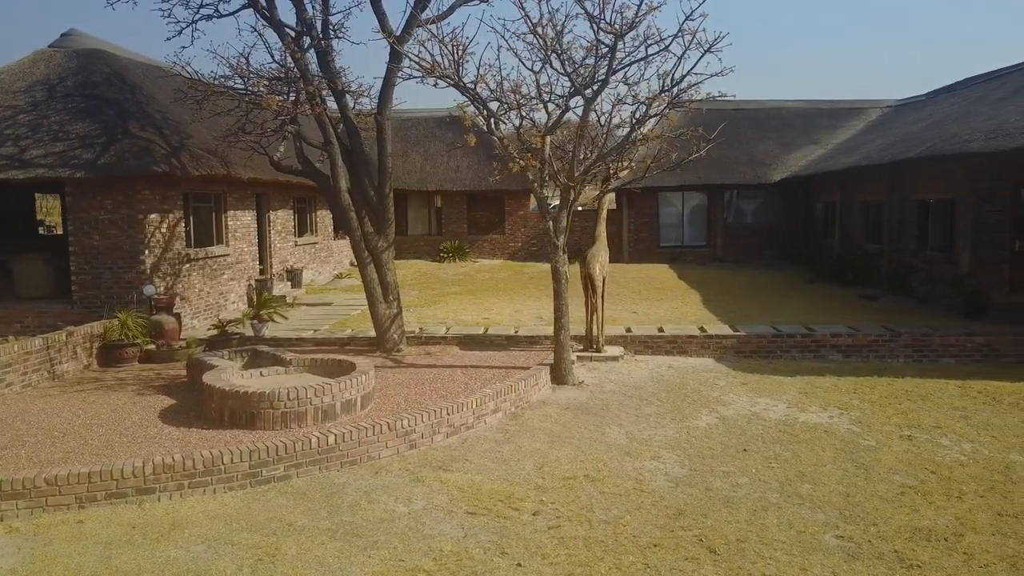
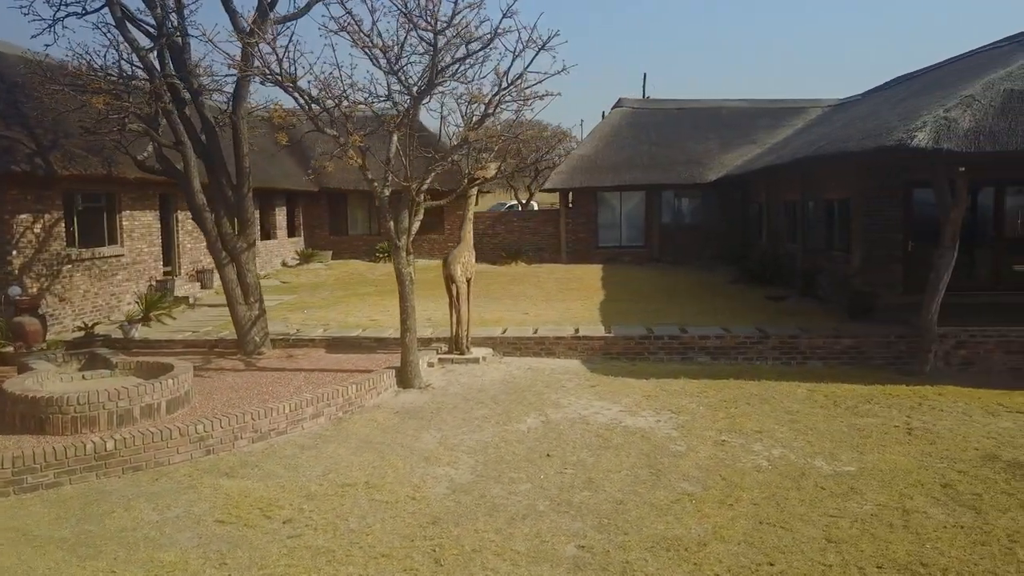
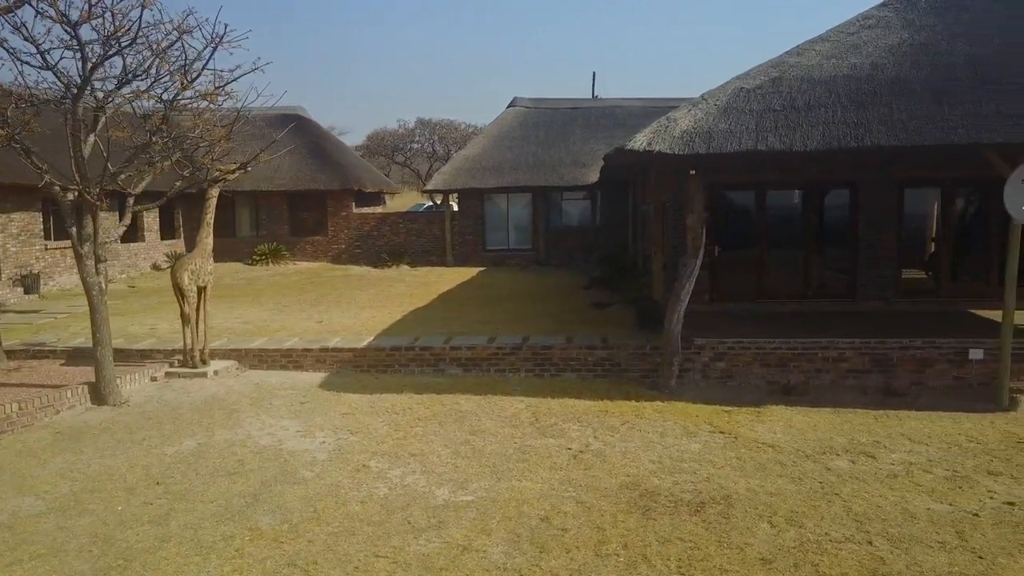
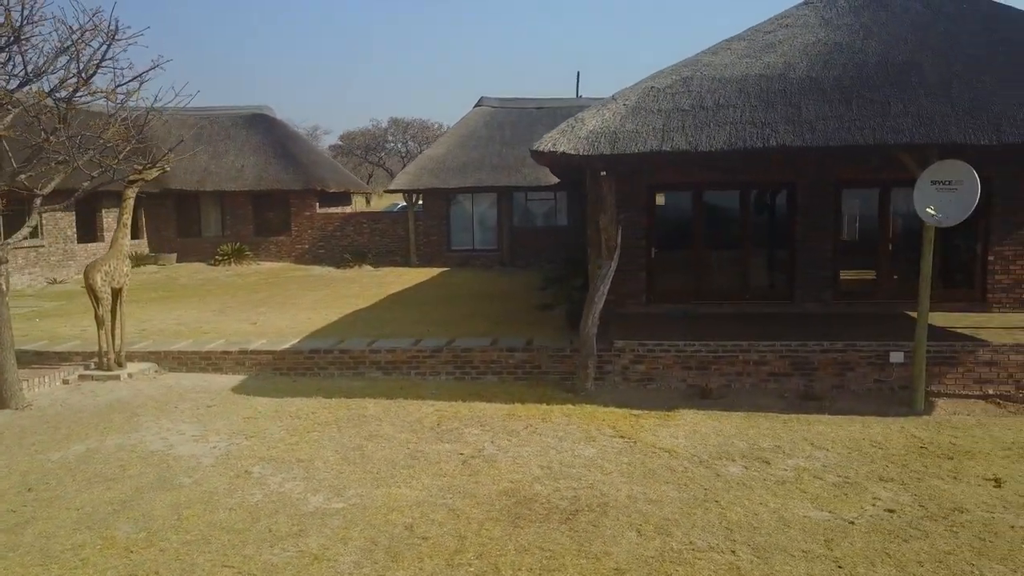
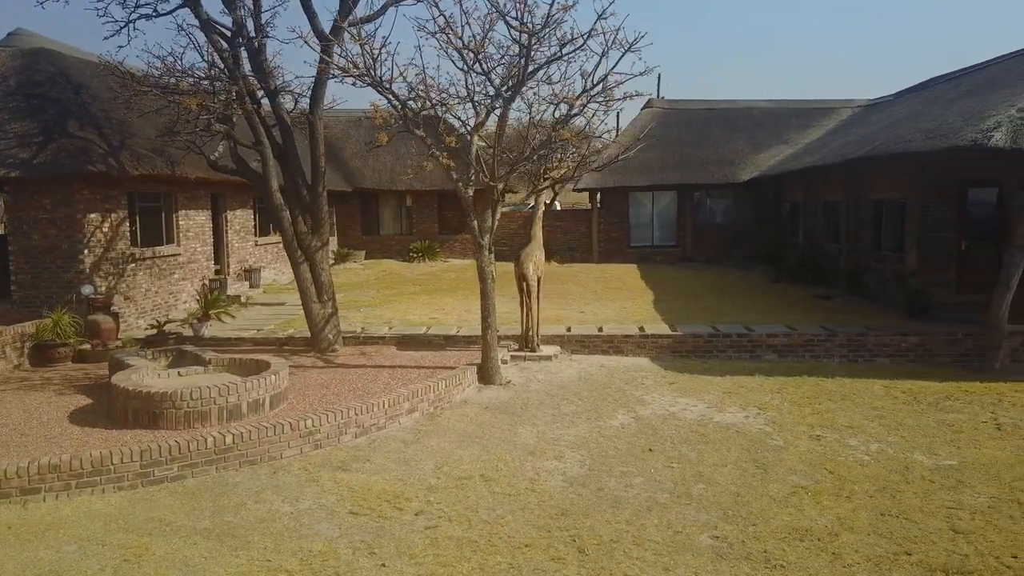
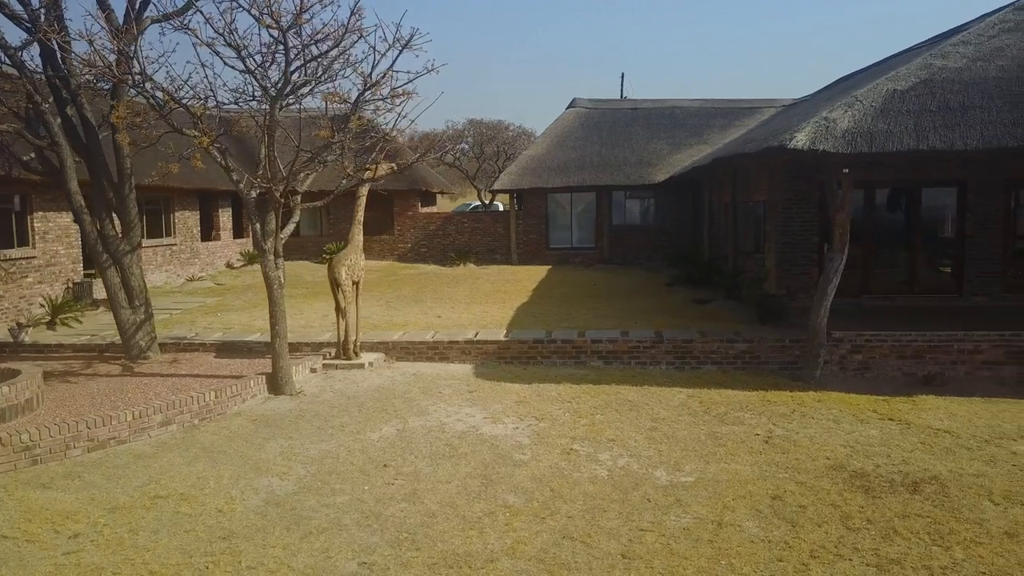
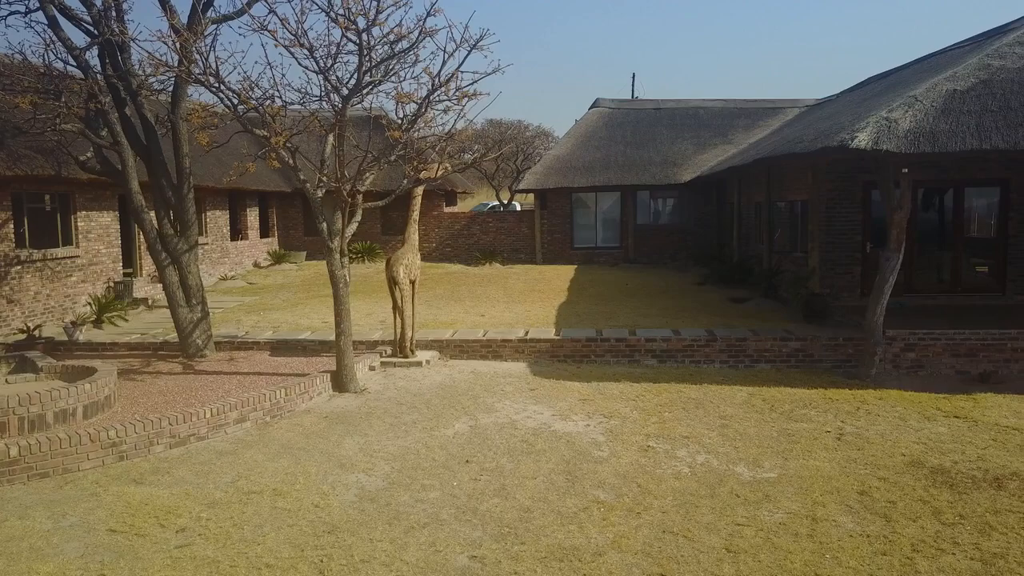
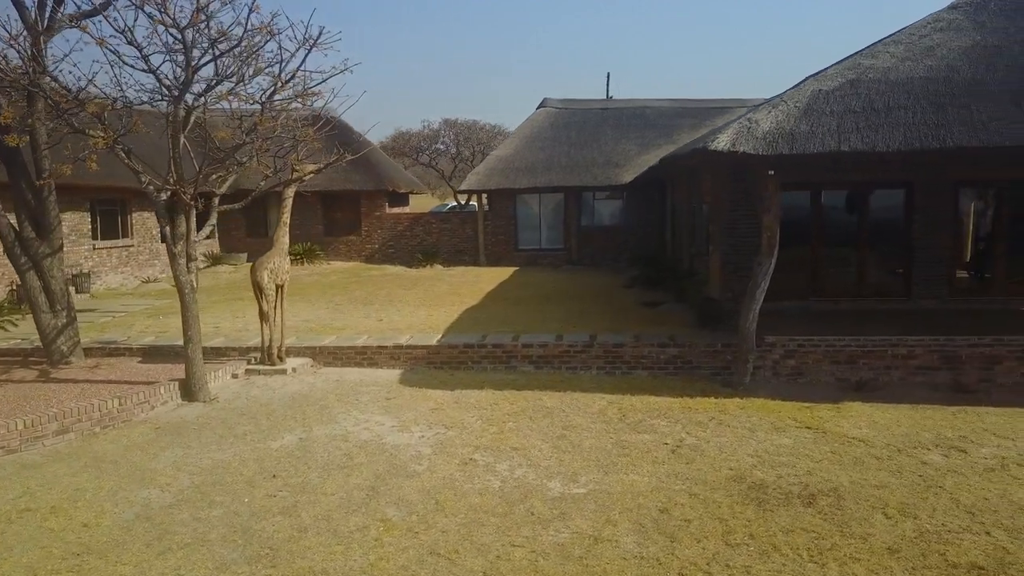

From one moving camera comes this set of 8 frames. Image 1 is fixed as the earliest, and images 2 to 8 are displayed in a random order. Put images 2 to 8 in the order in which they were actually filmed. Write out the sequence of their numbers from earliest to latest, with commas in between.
5, 2, 7, 6, 8, 3, 4
